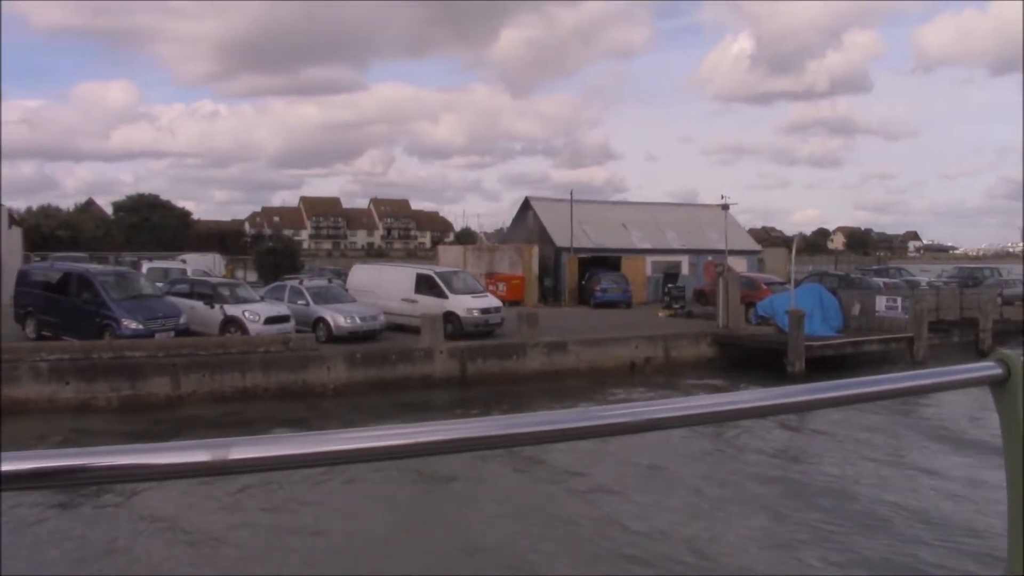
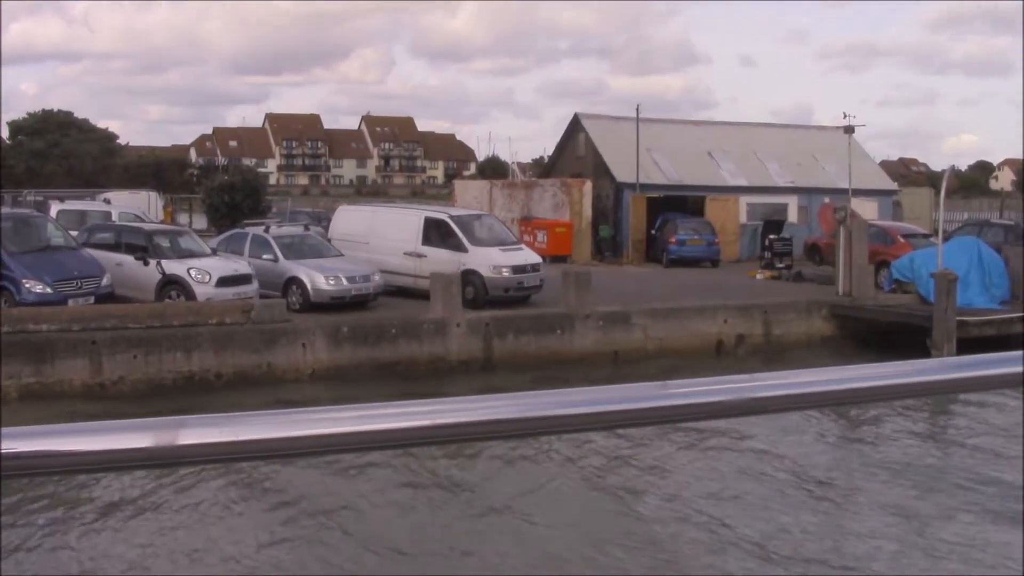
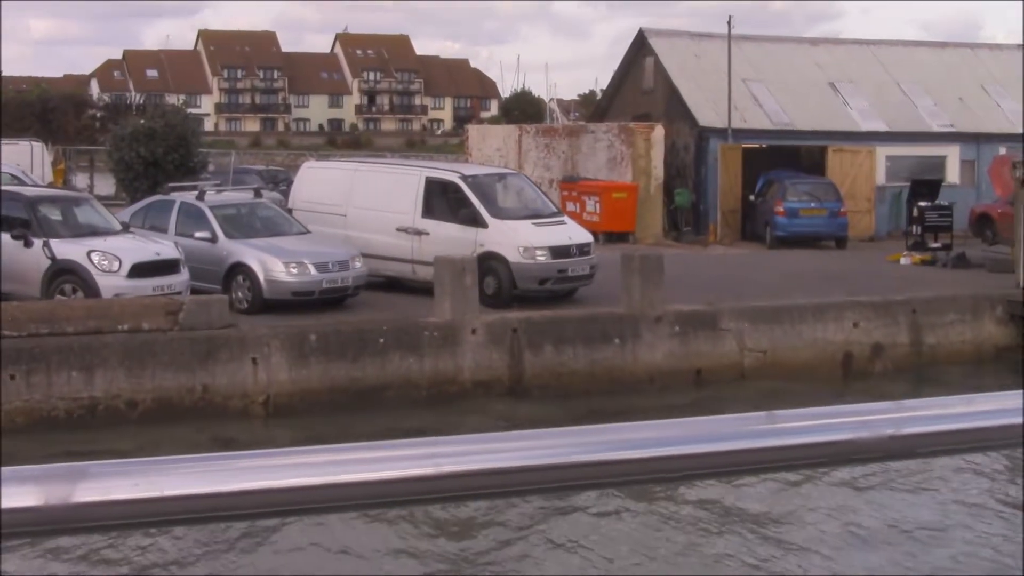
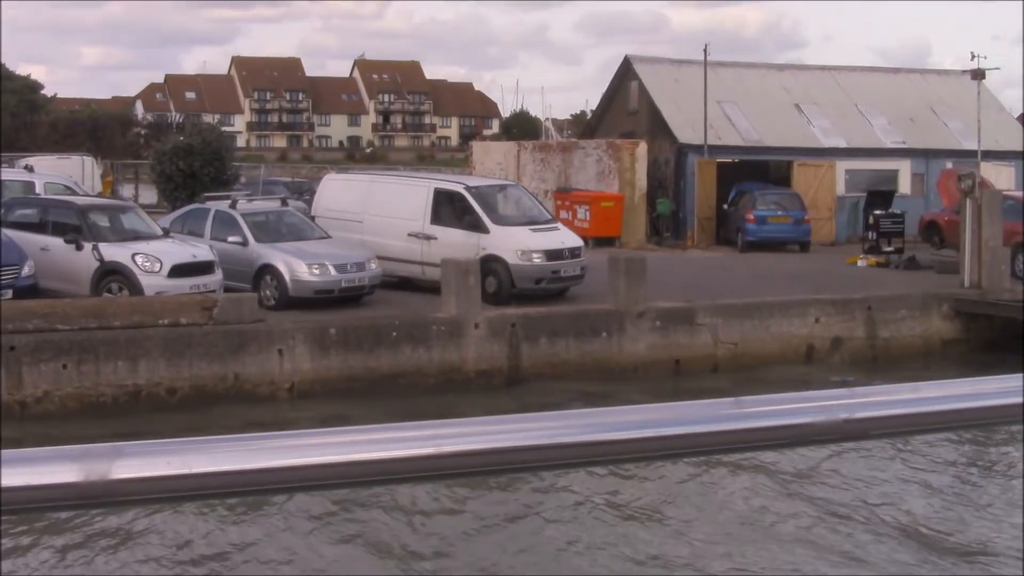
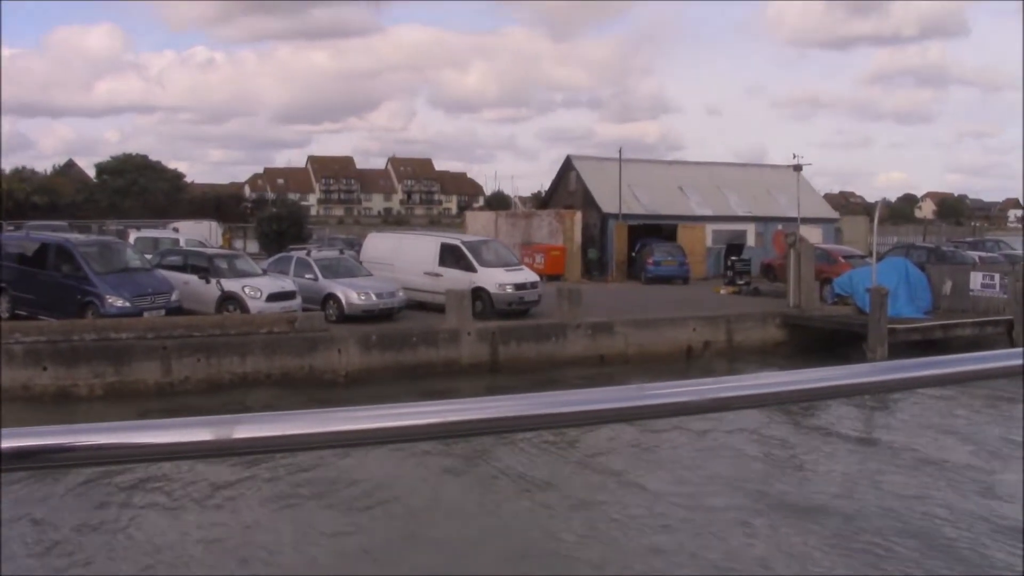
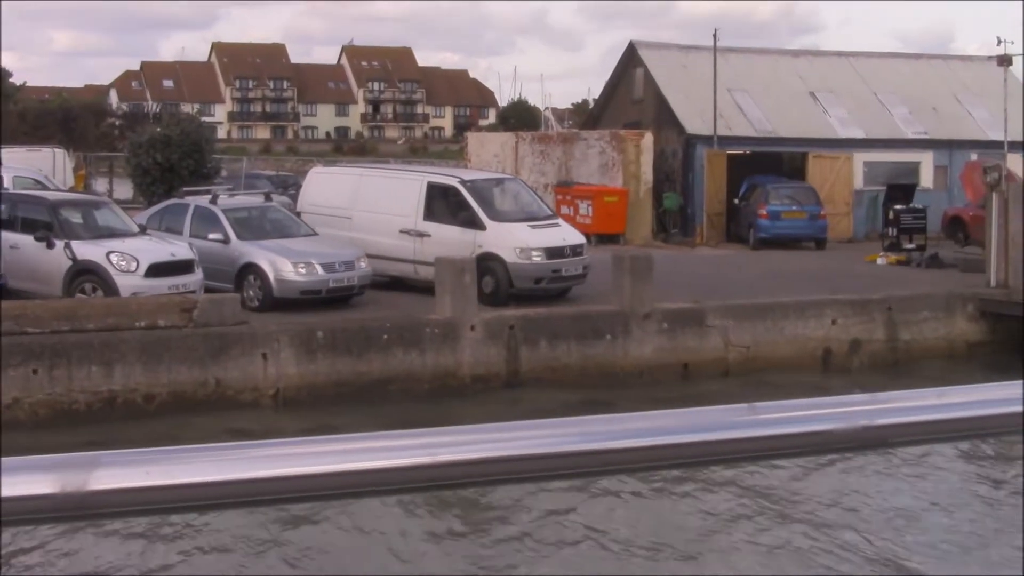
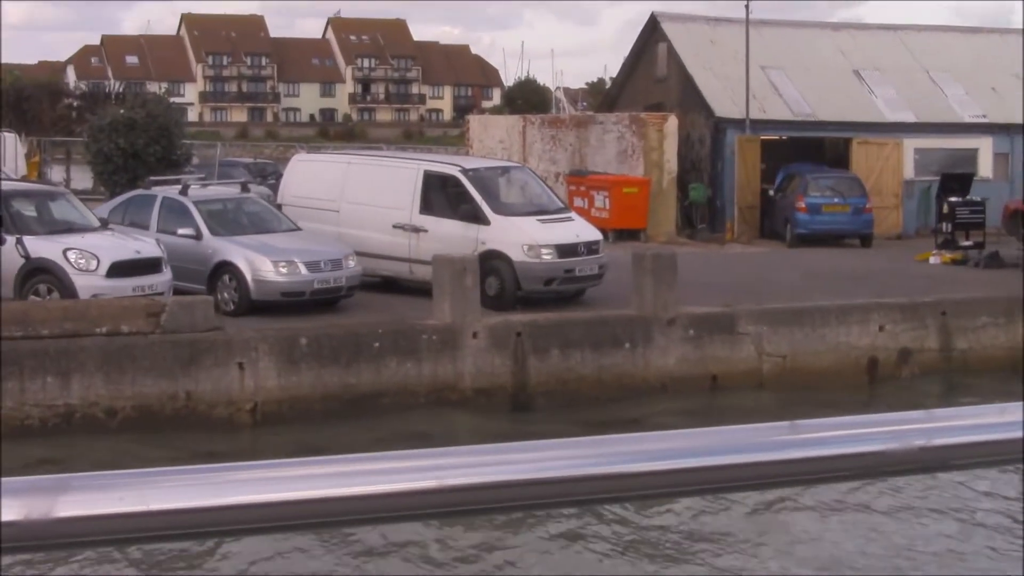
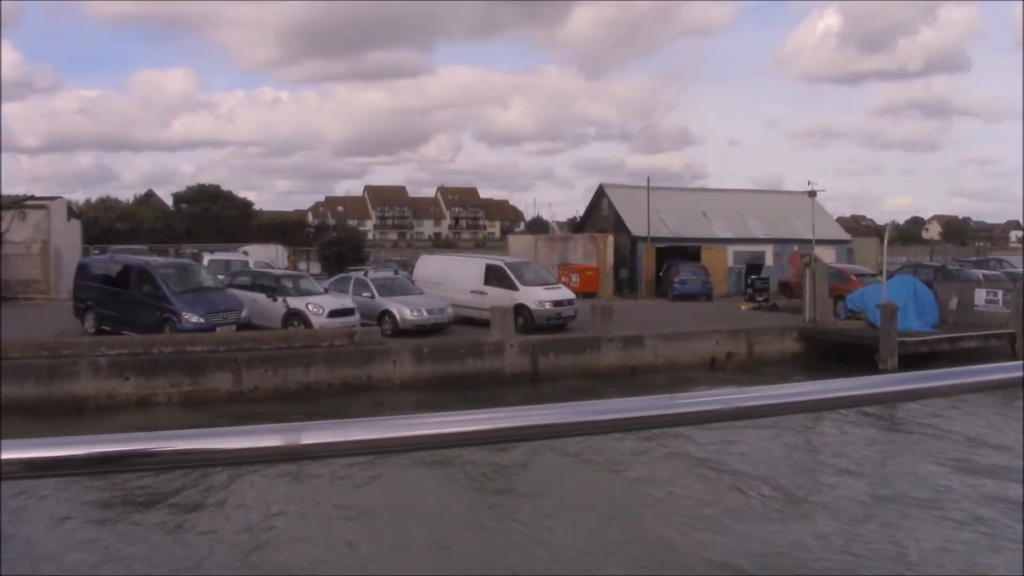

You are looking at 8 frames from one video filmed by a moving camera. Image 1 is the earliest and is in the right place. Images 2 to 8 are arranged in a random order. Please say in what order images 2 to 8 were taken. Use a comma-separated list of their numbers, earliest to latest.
8, 5, 2, 4, 6, 3, 7
